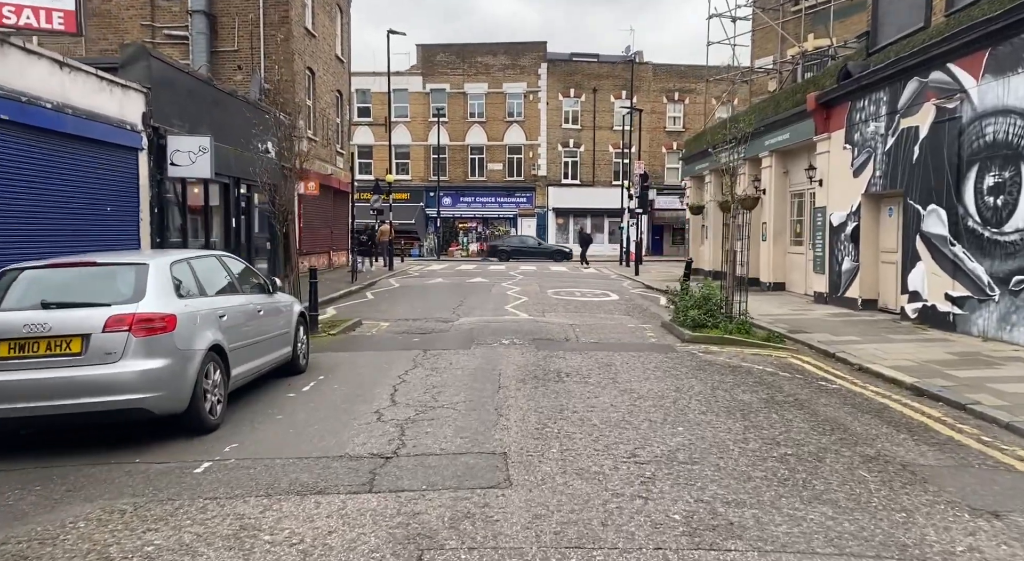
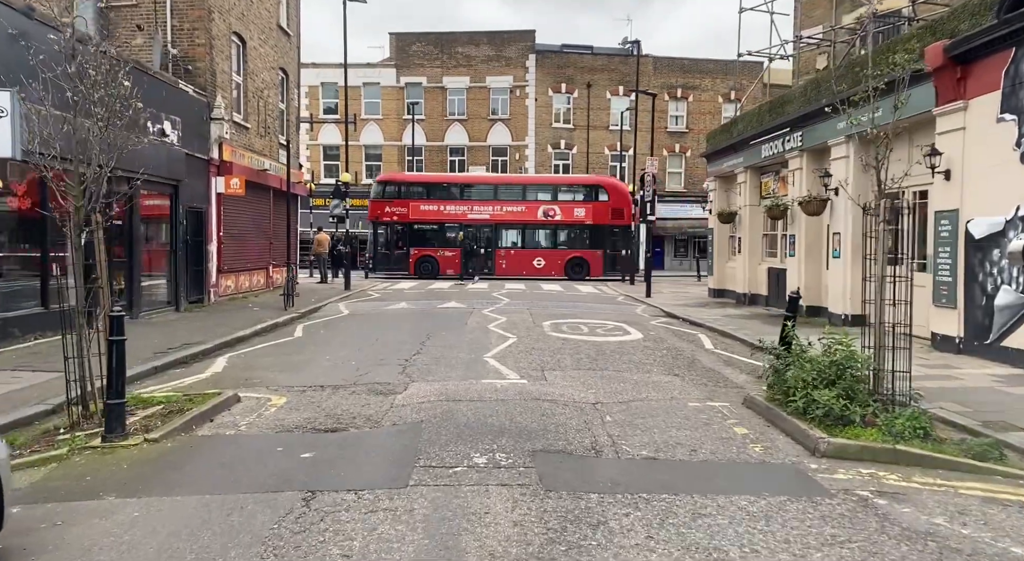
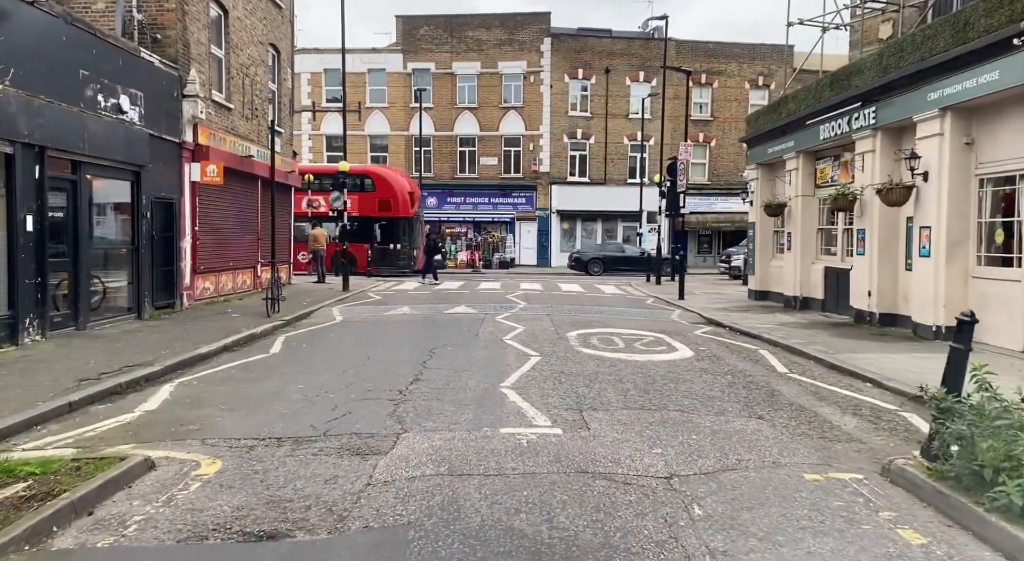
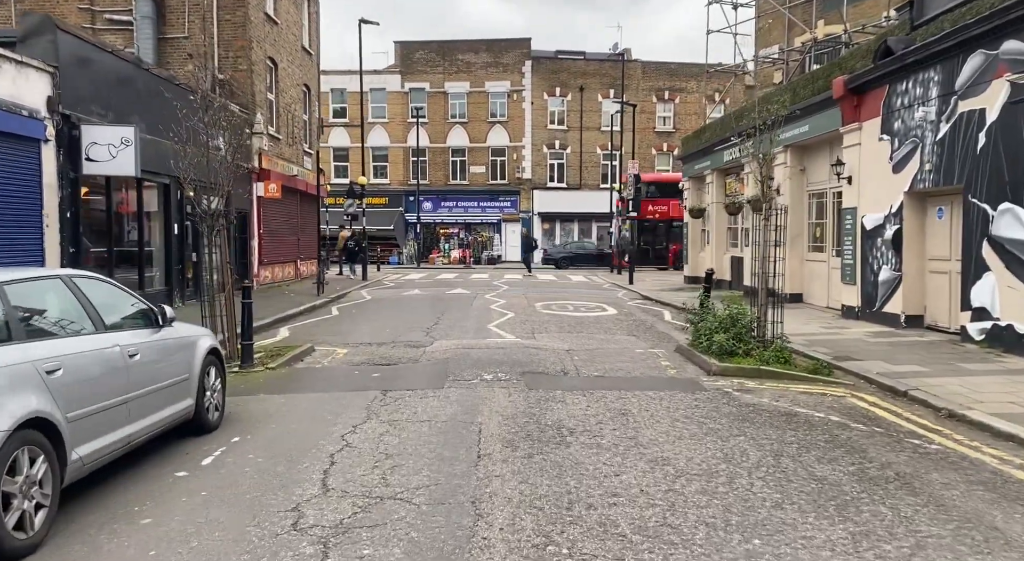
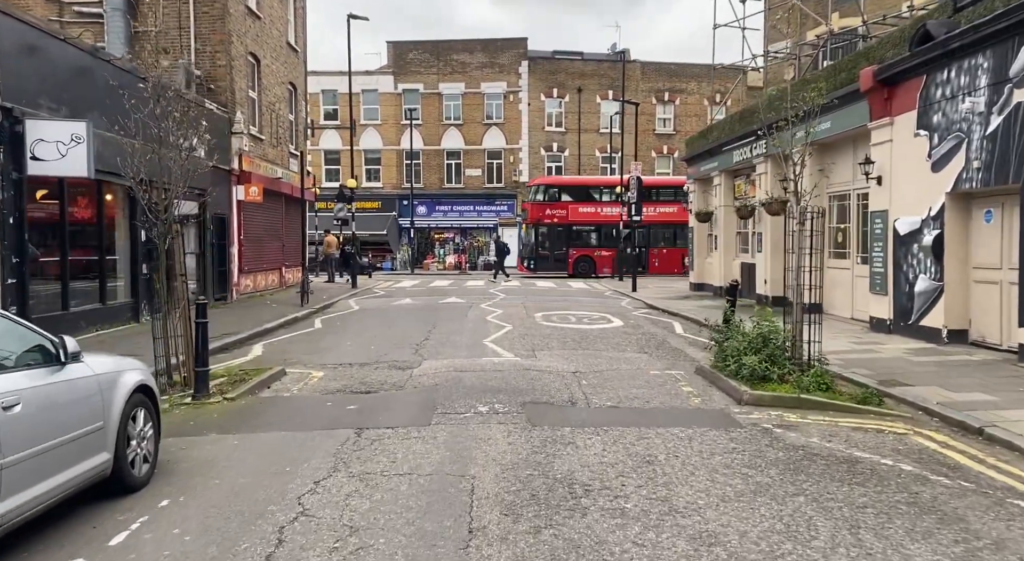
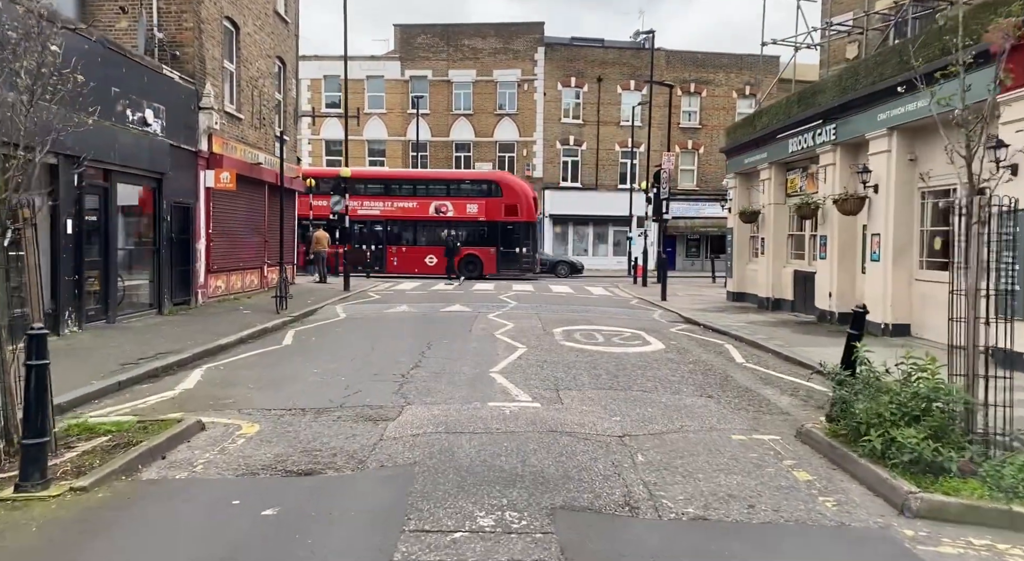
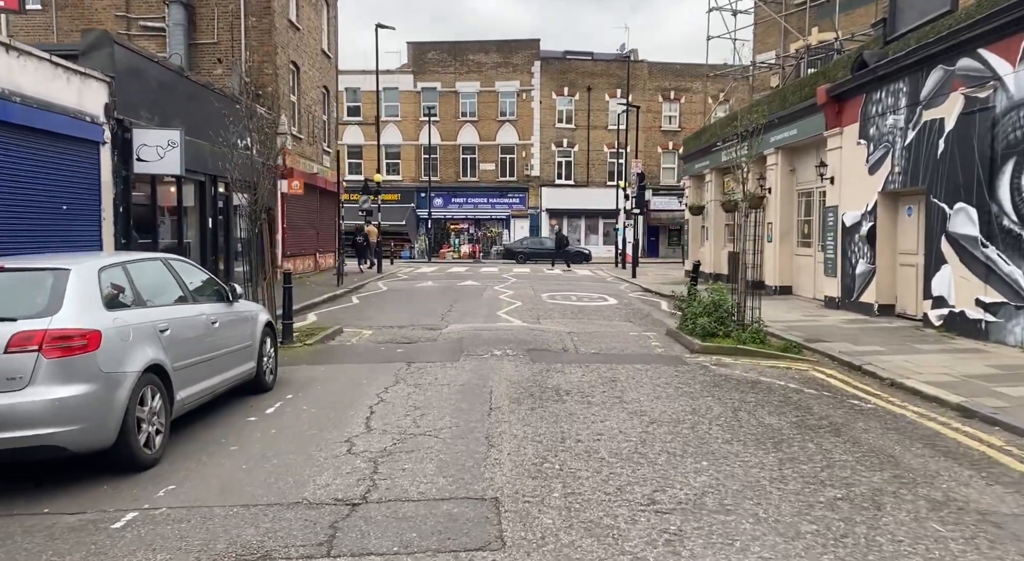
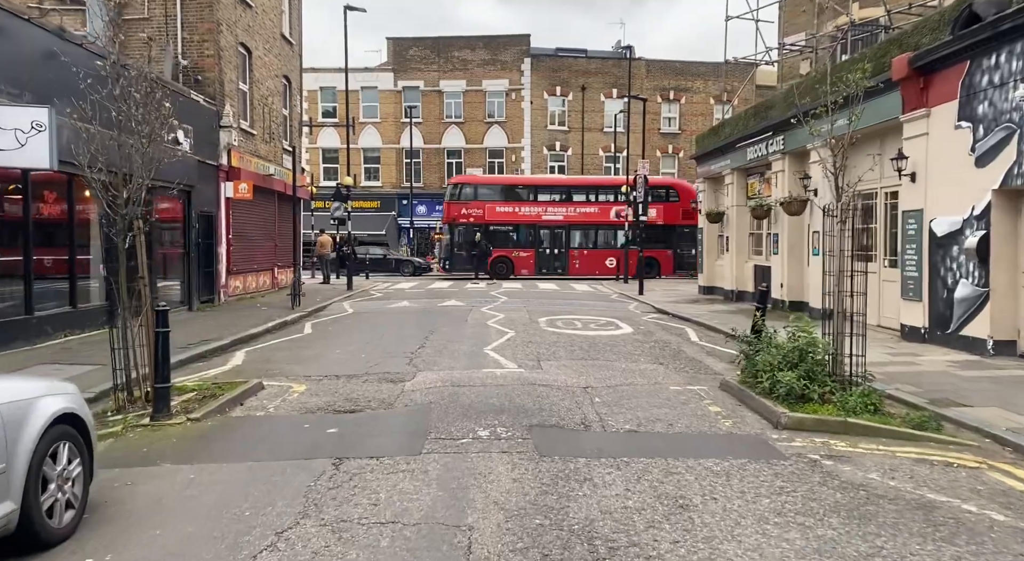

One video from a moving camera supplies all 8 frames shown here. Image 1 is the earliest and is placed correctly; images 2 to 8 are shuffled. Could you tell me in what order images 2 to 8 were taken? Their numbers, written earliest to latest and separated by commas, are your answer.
7, 4, 5, 8, 2, 6, 3
